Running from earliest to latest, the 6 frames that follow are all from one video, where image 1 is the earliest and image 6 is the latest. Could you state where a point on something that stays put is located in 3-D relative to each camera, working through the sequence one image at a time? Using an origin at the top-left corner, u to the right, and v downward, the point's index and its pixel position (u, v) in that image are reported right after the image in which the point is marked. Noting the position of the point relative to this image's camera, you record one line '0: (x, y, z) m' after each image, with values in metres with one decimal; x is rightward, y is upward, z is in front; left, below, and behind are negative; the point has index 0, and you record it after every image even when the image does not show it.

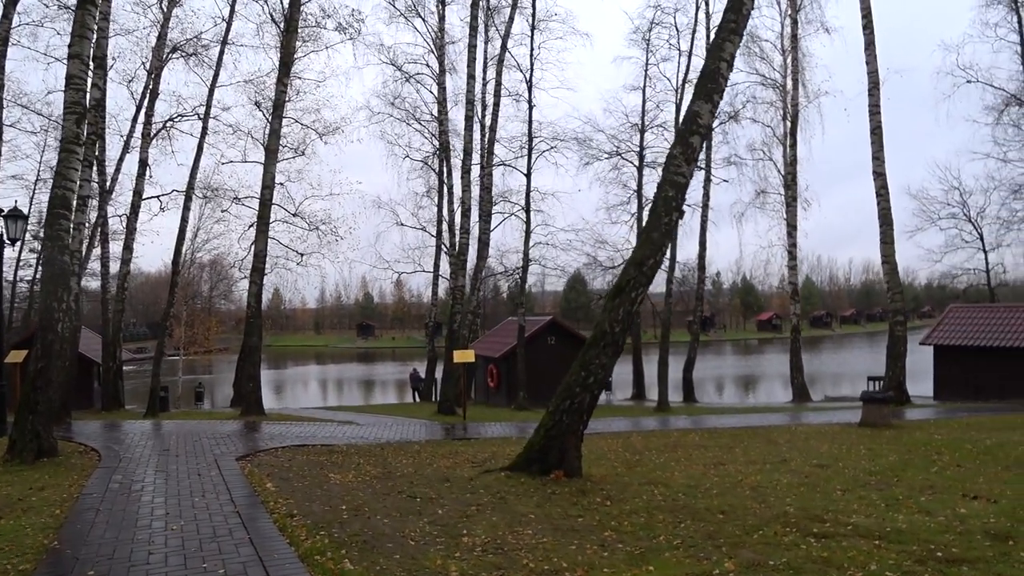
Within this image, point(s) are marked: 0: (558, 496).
0: (+0.4, -2.0, +7.7) m
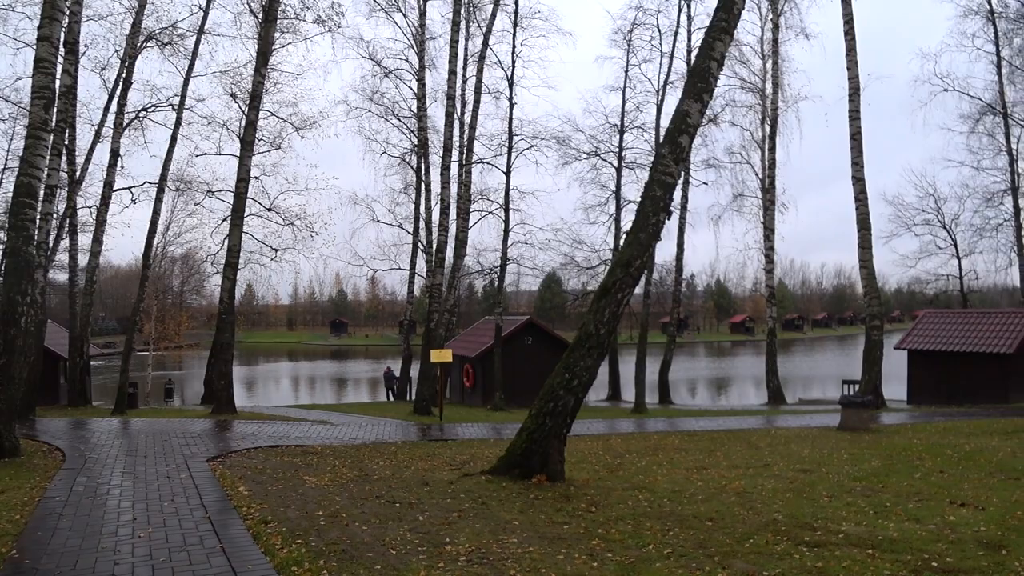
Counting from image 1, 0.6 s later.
0: (+0.3, -2.0, +7.5) m
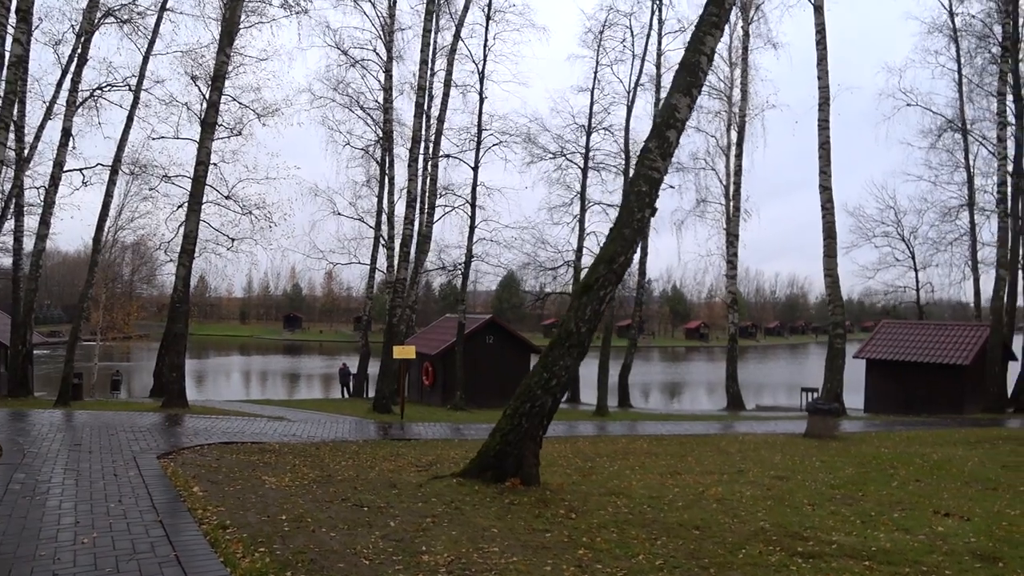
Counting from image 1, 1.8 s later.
0: (+0.1, -2.0, +7.1) m
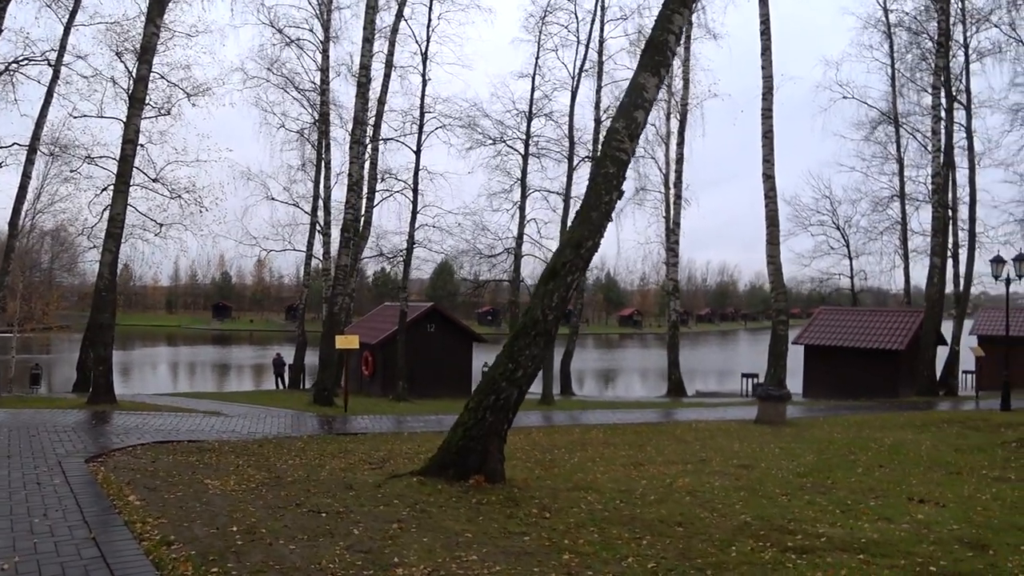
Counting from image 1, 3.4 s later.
0: (-0.2, -1.8, +6.6) m
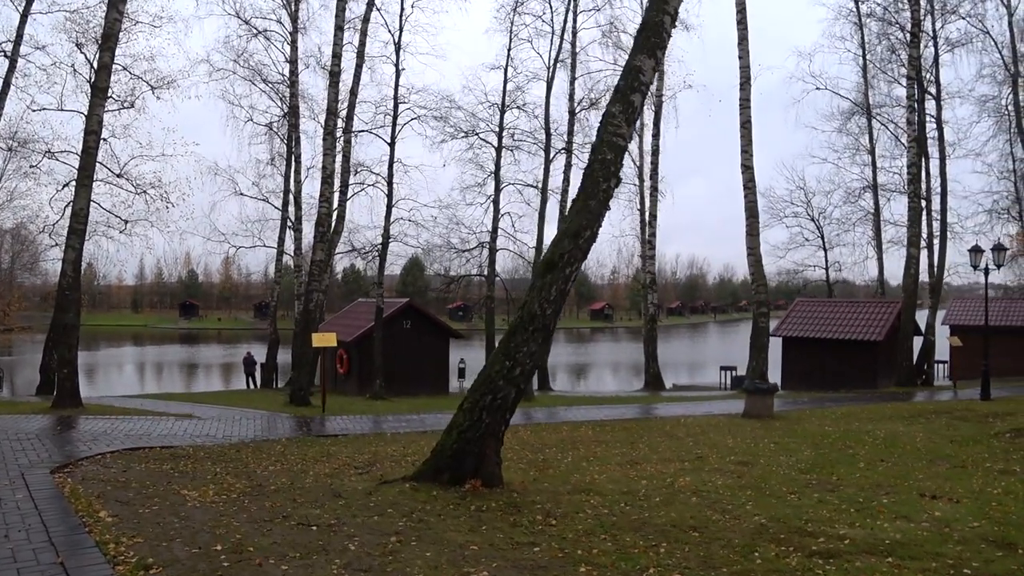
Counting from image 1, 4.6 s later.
0: (-0.2, -1.8, +6.2) m
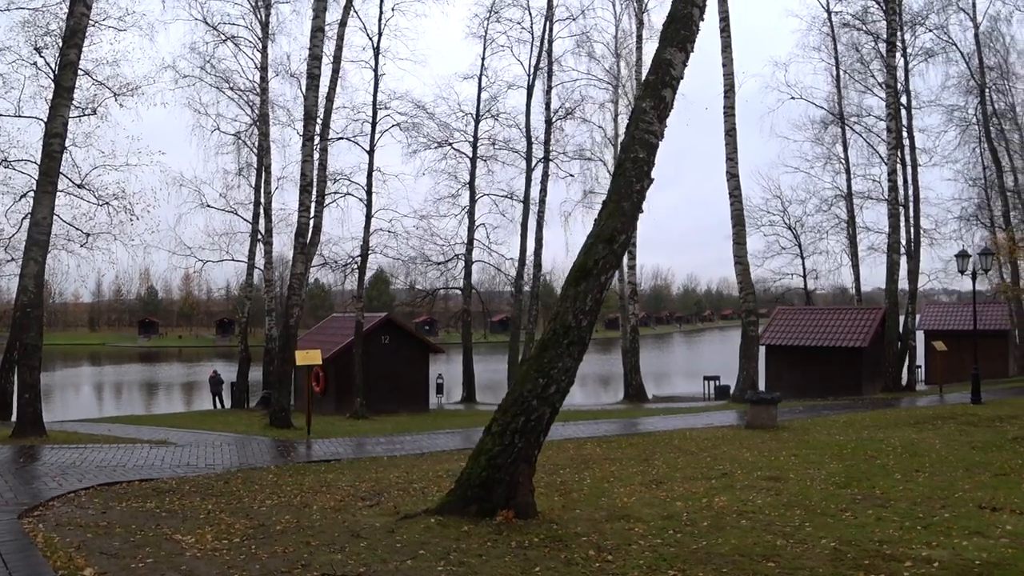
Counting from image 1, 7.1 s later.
0: (+0.2, -1.9, +5.5) m
